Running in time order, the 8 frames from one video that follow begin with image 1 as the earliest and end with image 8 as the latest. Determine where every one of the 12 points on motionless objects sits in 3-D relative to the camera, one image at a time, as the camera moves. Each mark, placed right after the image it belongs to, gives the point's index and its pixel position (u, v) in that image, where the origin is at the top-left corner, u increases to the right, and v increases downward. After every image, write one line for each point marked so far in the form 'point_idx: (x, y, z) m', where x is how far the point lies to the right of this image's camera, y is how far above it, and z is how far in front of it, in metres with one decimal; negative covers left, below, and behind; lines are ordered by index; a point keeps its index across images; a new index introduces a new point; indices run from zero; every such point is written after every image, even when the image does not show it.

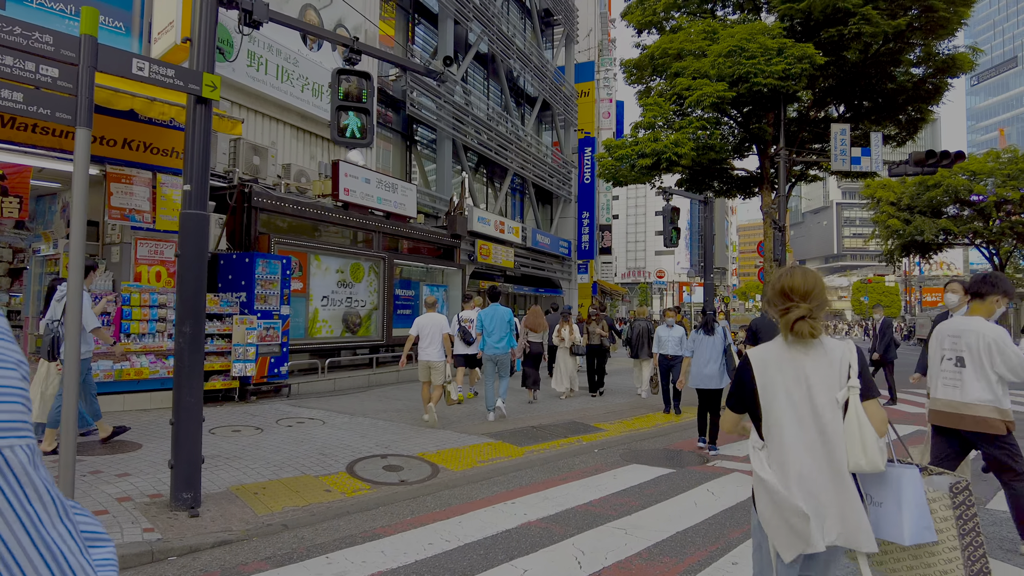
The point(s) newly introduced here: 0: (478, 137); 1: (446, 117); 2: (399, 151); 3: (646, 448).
0: (-1.0, +4.6, +19.5) m
1: (-1.8, +4.8, +17.8) m
2: (-3.2, +3.8, +17.7) m
3: (+1.4, -1.7, +6.5) m
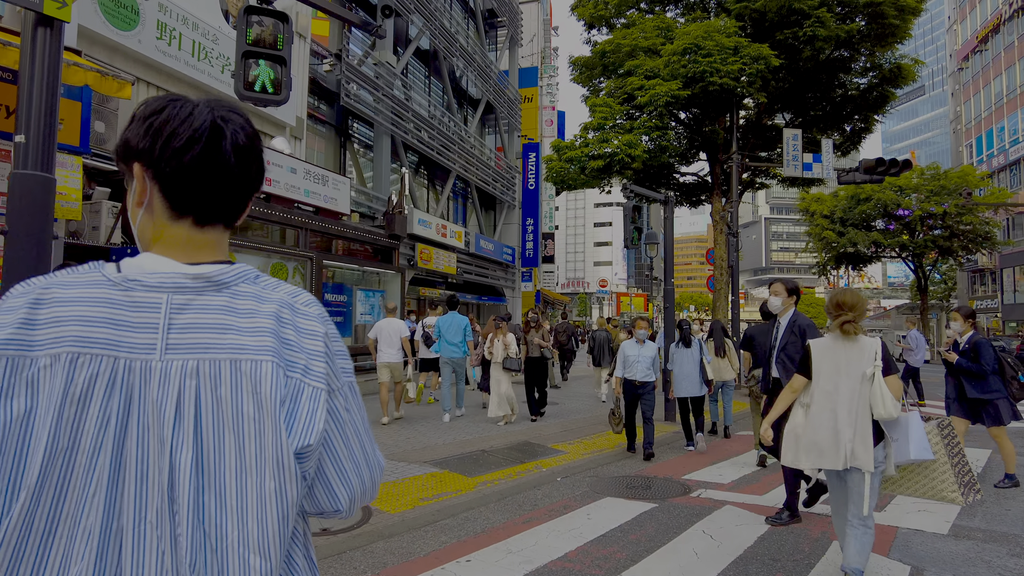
0: (-2.7, +4.4, +18.5) m
1: (-3.3, +4.7, +16.7) m
2: (-4.6, +3.7, +16.5) m
3: (+0.9, -1.7, +5.7) m
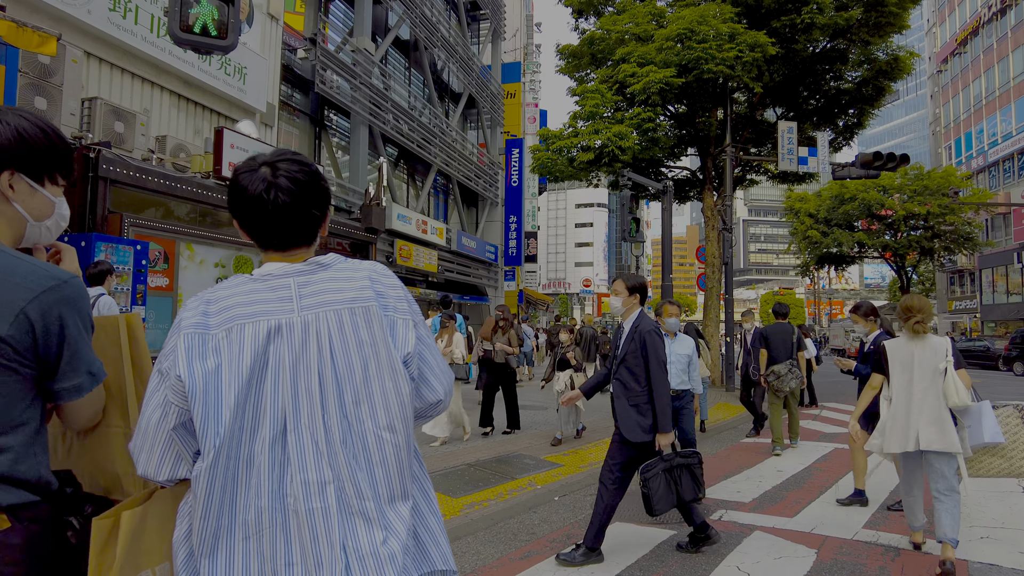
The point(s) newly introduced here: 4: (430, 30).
0: (-3.2, +4.5, +17.7) m
1: (-3.7, +4.7, +15.9) m
2: (-5.0, +3.7, +15.7) m
3: (+0.8, -1.6, +5.0) m
4: (-2.5, +8.0, +19.7) m
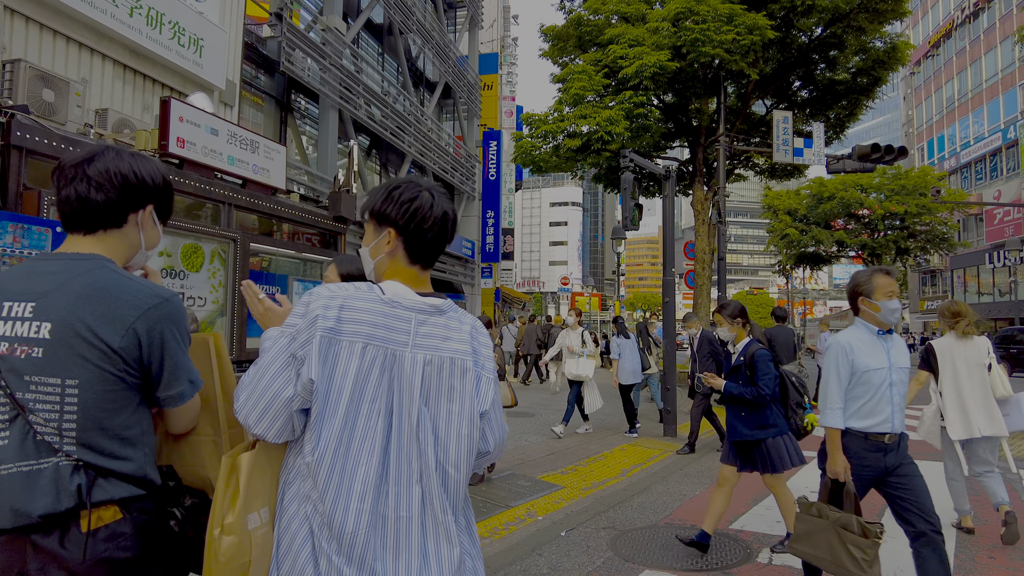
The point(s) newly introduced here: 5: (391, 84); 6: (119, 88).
0: (-3.7, +4.6, +16.7) m
1: (-4.2, +4.8, +14.9) m
2: (-5.5, +3.8, +14.6) m
3: (+0.8, -1.6, +4.2) m
4: (-3.2, +8.1, +18.8) m
5: (-3.4, +5.8, +18.0) m
6: (-5.5, +2.8, +9.0) m
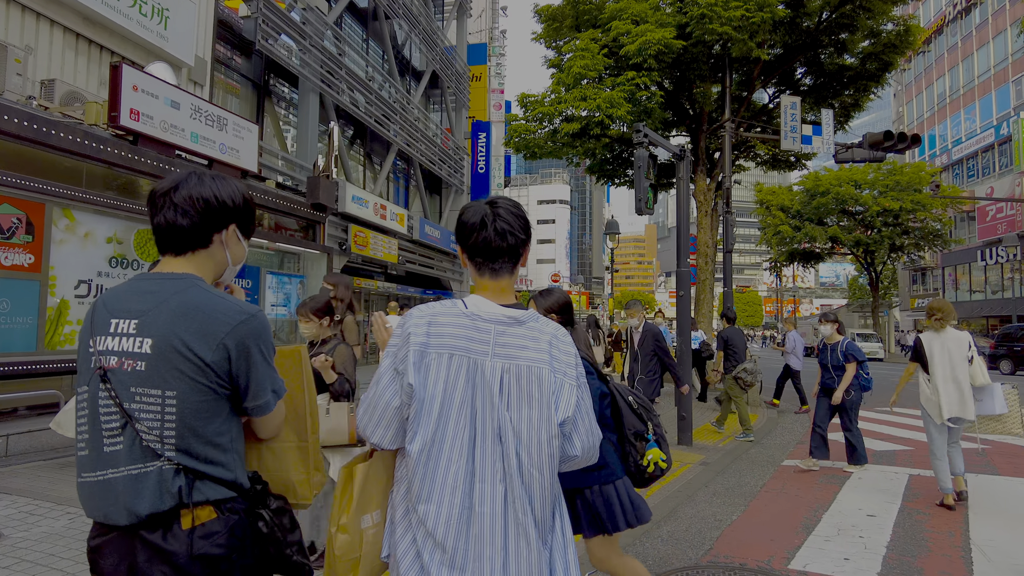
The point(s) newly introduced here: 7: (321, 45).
0: (-3.9, +4.7, +15.9) m
1: (-4.4, +4.9, +14.0) m
2: (-5.7, +3.9, +13.7) m
3: (+0.8, -1.5, +3.5) m
4: (-3.4, +8.2, +17.9) m
5: (-3.7, +5.9, +17.2) m
6: (-5.6, +2.9, +8.1) m
7: (-4.3, +5.4, +14.1) m
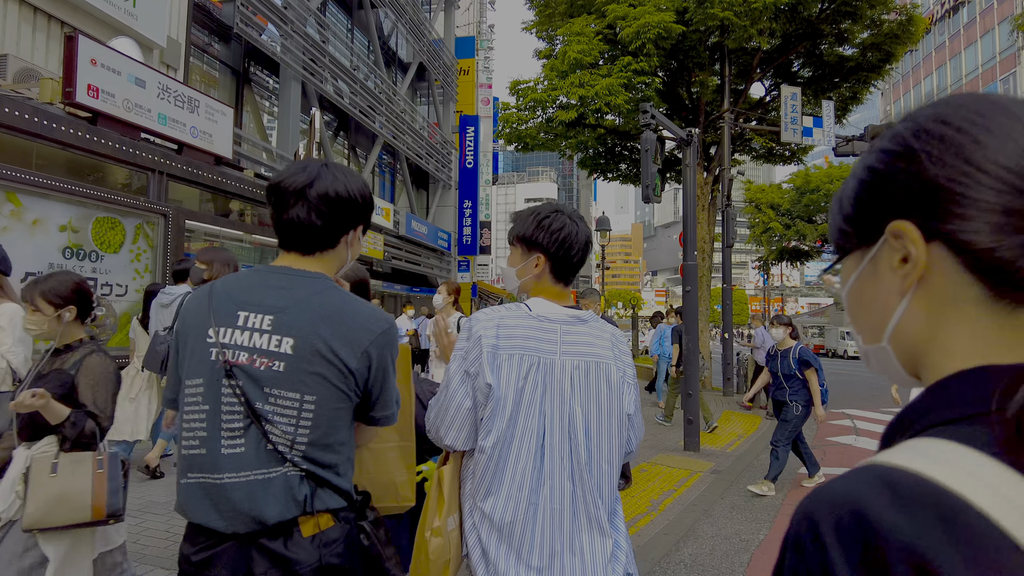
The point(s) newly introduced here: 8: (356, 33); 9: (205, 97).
0: (-4.2, +4.7, +15.3) m
1: (-4.6, +5.0, +13.4) m
2: (-5.9, +4.0, +13.1) m
3: (+0.9, -1.4, +3.0) m
4: (-3.7, +8.3, +17.3) m
5: (-3.9, +6.0, +16.6) m
6: (-5.7, +3.0, +7.4) m
7: (-4.5, +5.5, +13.6) m
8: (-4.4, +7.2, +17.9) m
9: (-3.6, +2.2, +7.5) m
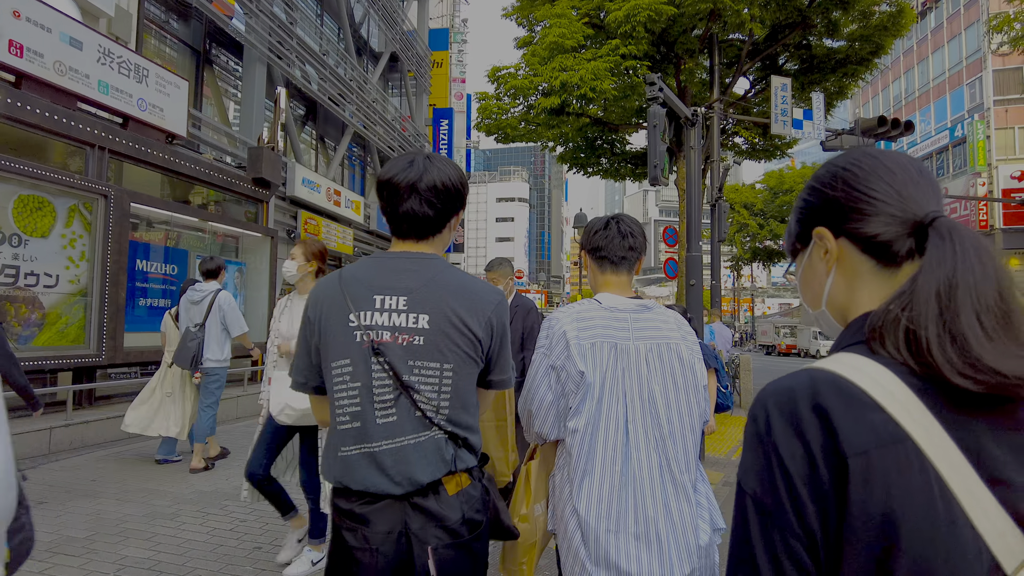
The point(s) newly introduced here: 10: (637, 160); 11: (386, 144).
0: (-4.7, +4.8, +14.5) m
1: (-5.0, +5.1, +12.6) m
2: (-6.3, +4.1, +12.2) m
3: (+0.9, -1.4, +2.4) m
4: (-4.3, +8.4, +16.5) m
5: (-4.5, +6.1, +15.8) m
6: (-5.8, +3.1, +6.6) m
7: (-4.9, +5.5, +12.7) m
8: (-5.0, +7.2, +17.0) m
9: (-3.8, +2.3, +6.7) m
10: (+2.9, +3.0, +14.7) m
11: (-3.8, +4.4, +19.4) m
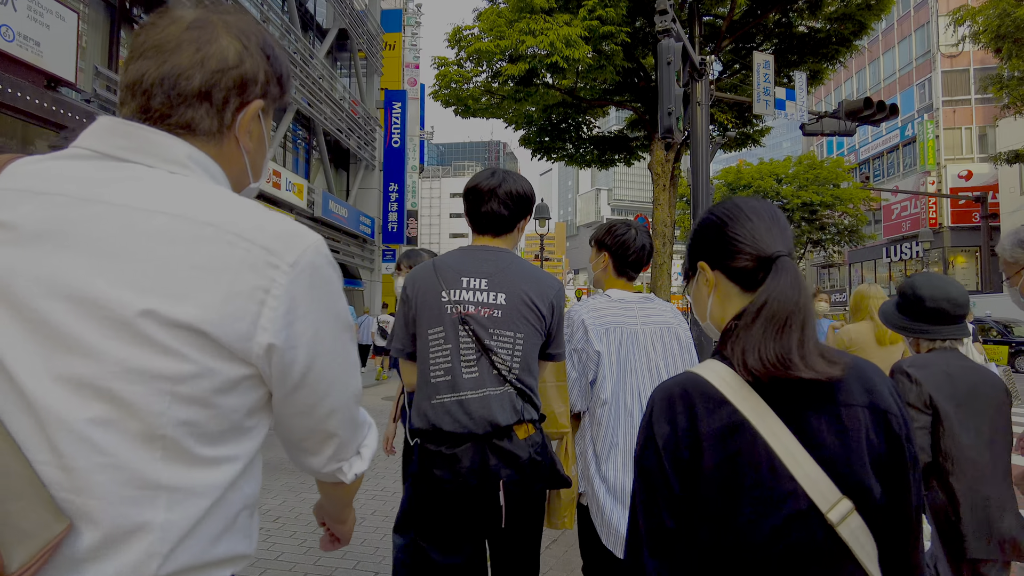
0: (-5.5, +5.0, +13.0) m
1: (-5.7, +5.2, +11.1) m
2: (-6.9, +4.3, +10.6) m
3: (+0.9, -1.3, +1.4) m
4: (-5.3, +8.5, +15.1) m
5: (-5.4, +6.2, +14.3) m
6: (-6.1, +3.2, +5.0) m
7: (-5.6, +5.7, +11.2) m
8: (-6.0, +7.4, +15.5) m
9: (-4.0, +2.5, +5.4) m
10: (+2.0, +3.1, +13.8) m
11: (-5.0, +4.6, +18.0) m
